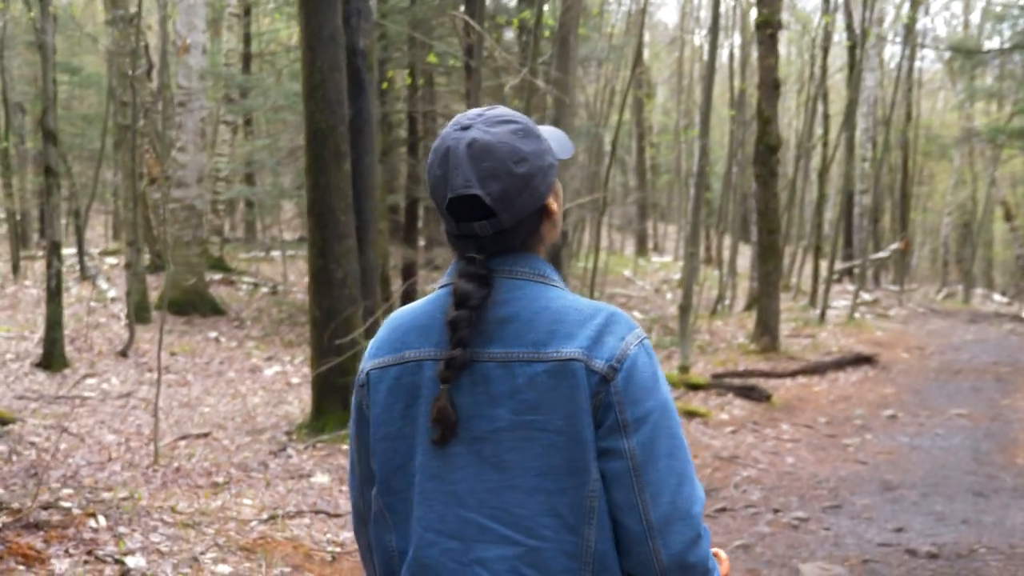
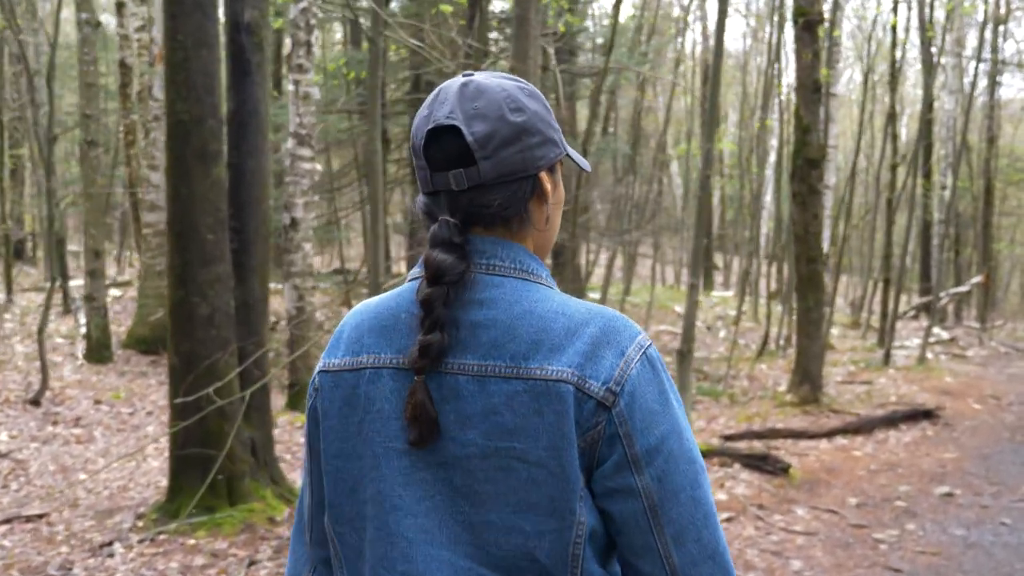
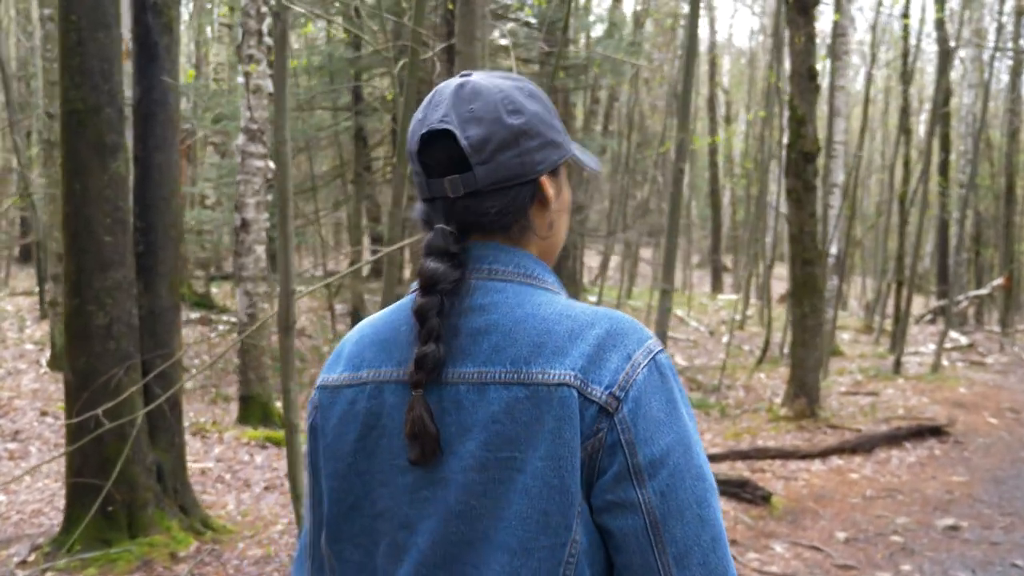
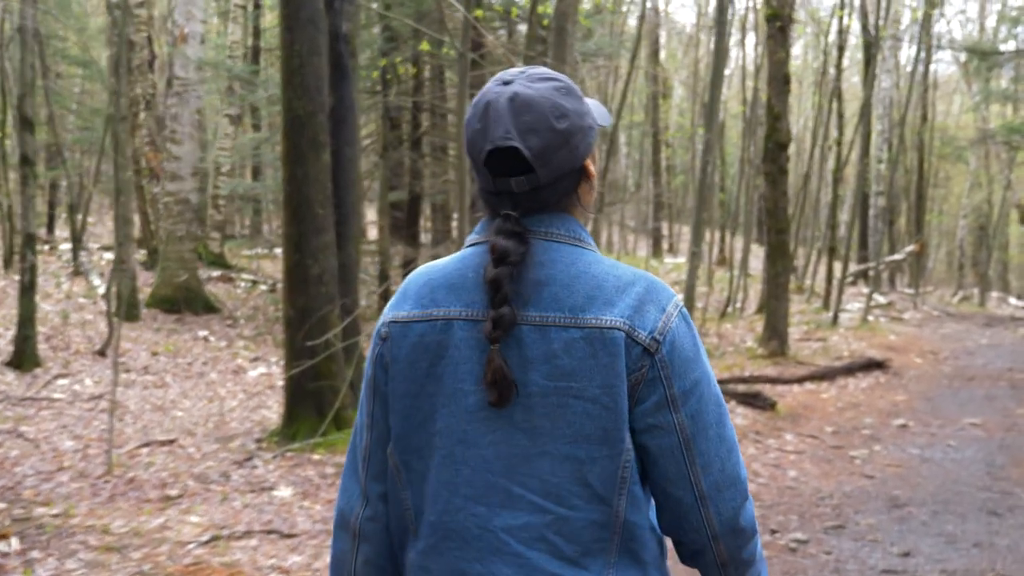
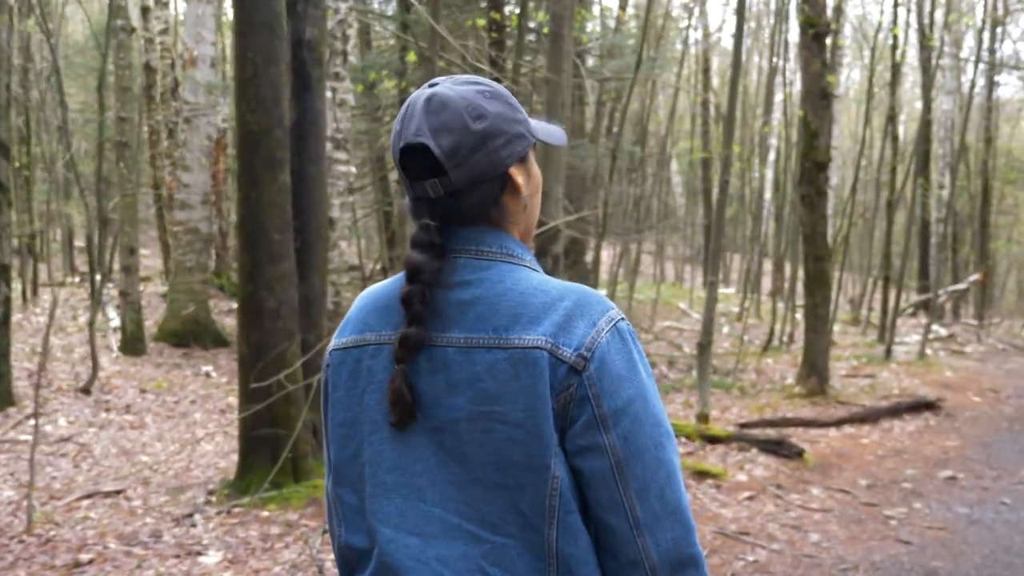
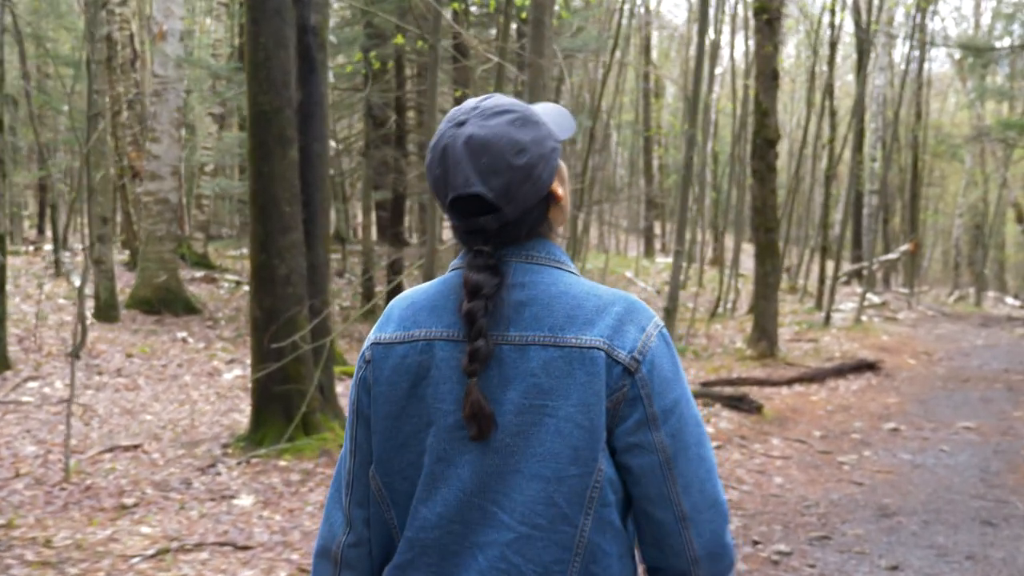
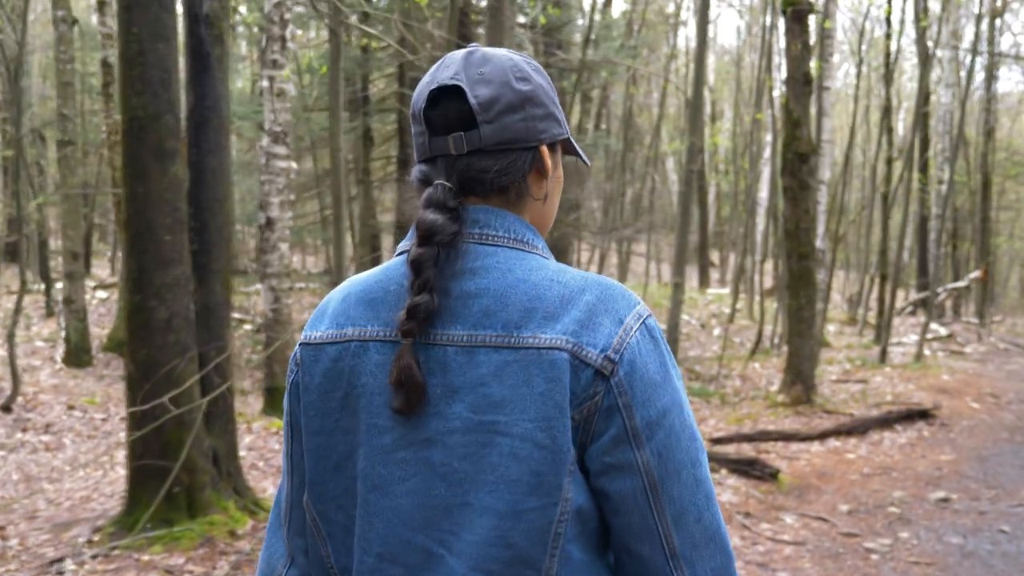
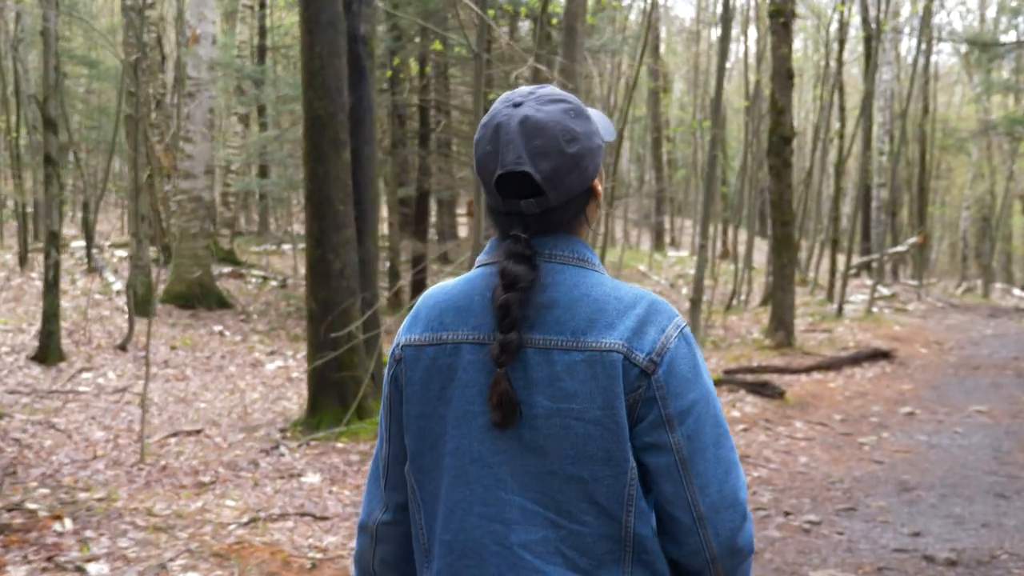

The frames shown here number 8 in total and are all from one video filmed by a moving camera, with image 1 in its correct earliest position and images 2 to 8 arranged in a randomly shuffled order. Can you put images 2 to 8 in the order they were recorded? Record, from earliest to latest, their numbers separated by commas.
8, 4, 6, 5, 2, 7, 3
